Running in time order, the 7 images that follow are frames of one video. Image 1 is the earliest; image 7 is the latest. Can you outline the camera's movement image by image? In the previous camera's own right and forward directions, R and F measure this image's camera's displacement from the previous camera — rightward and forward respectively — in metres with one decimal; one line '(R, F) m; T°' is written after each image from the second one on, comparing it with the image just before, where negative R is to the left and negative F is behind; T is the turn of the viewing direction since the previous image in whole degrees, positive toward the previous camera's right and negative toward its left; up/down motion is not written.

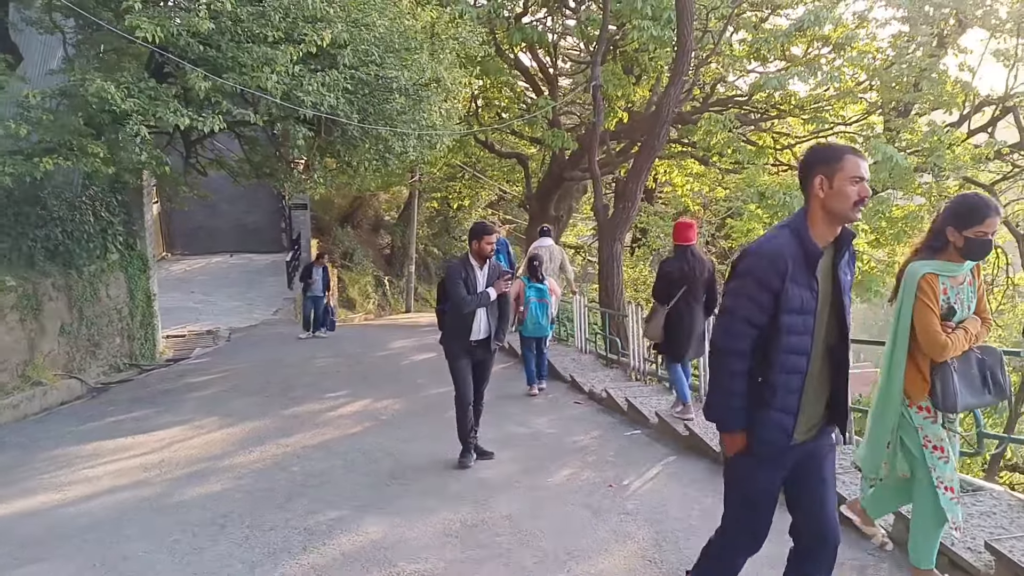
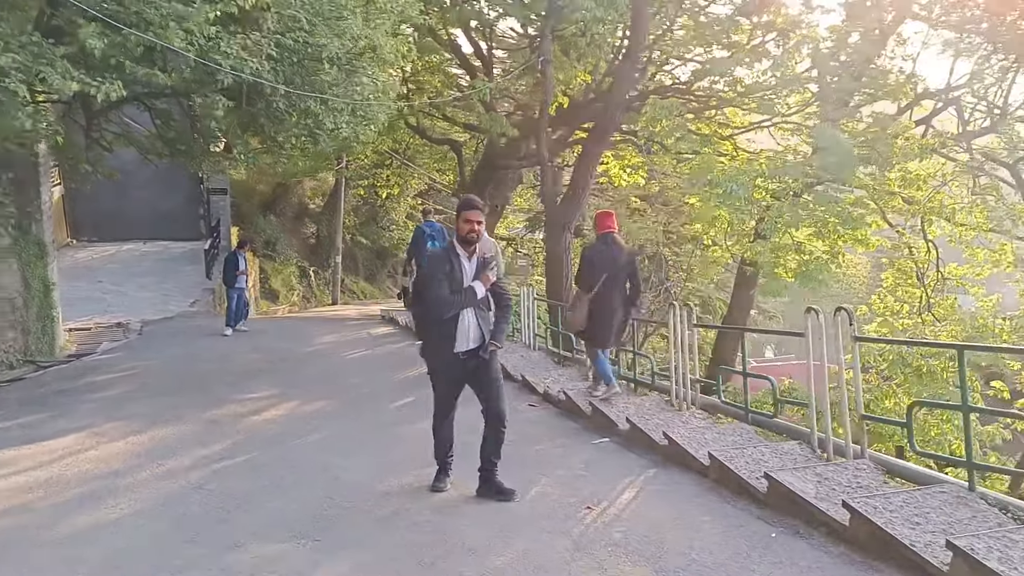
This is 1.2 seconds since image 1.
(-0.2, +0.7) m; +5°
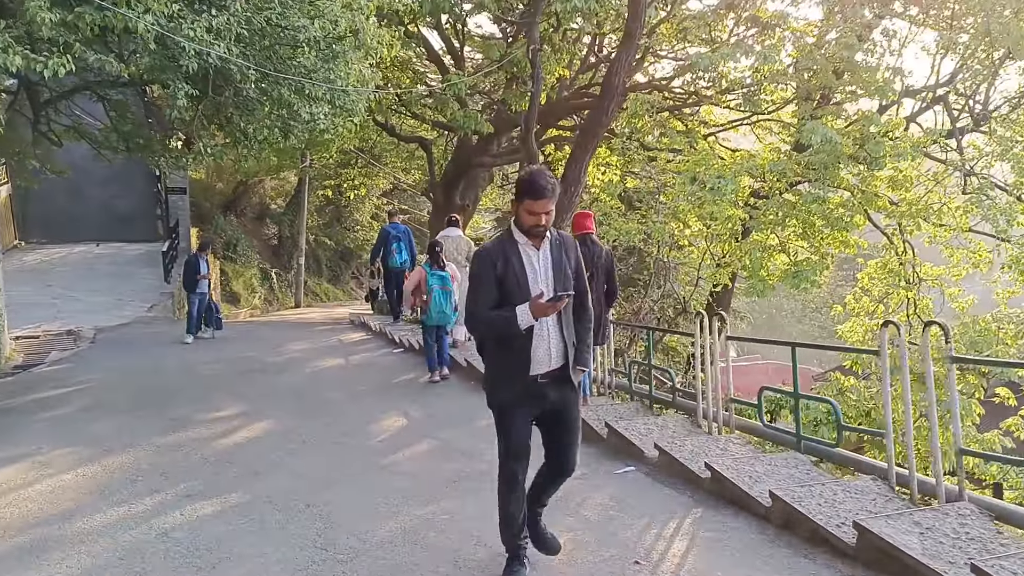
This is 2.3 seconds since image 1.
(-0.3, +0.7) m; +2°
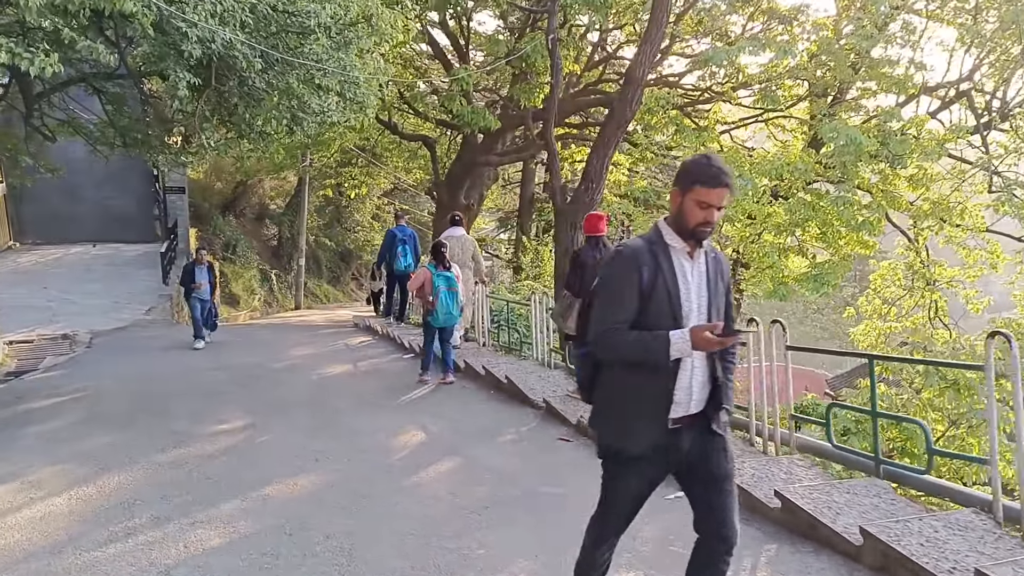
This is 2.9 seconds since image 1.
(-0.2, +0.5) m; 0°
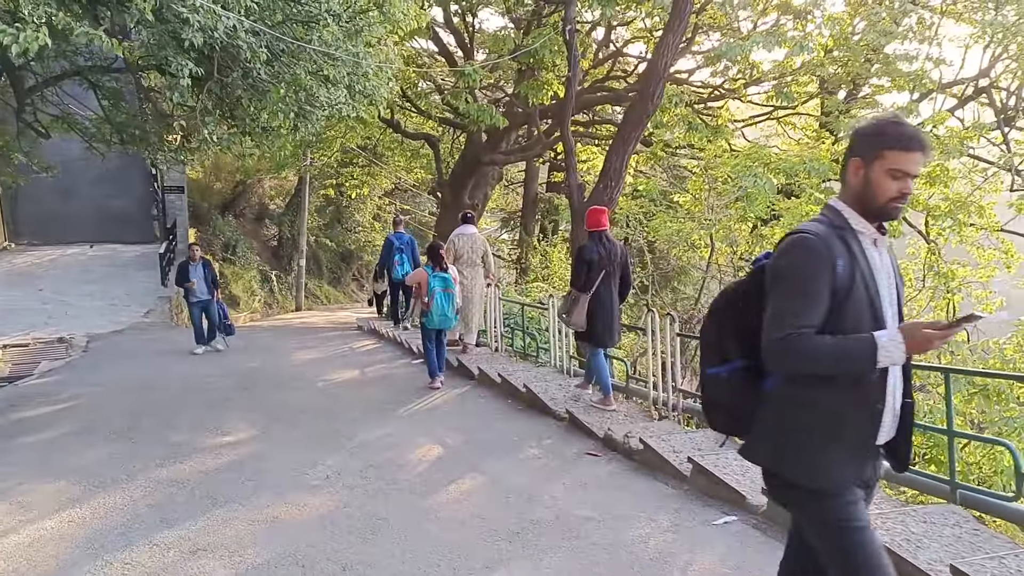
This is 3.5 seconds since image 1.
(-0.1, +0.4) m; 0°
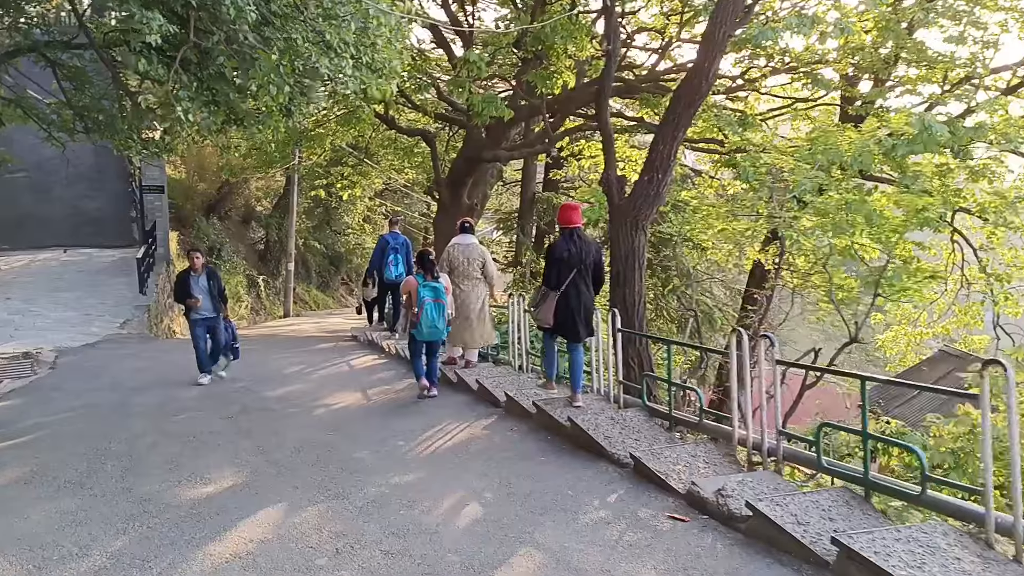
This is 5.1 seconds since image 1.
(-0.3, +1.2) m; +1°
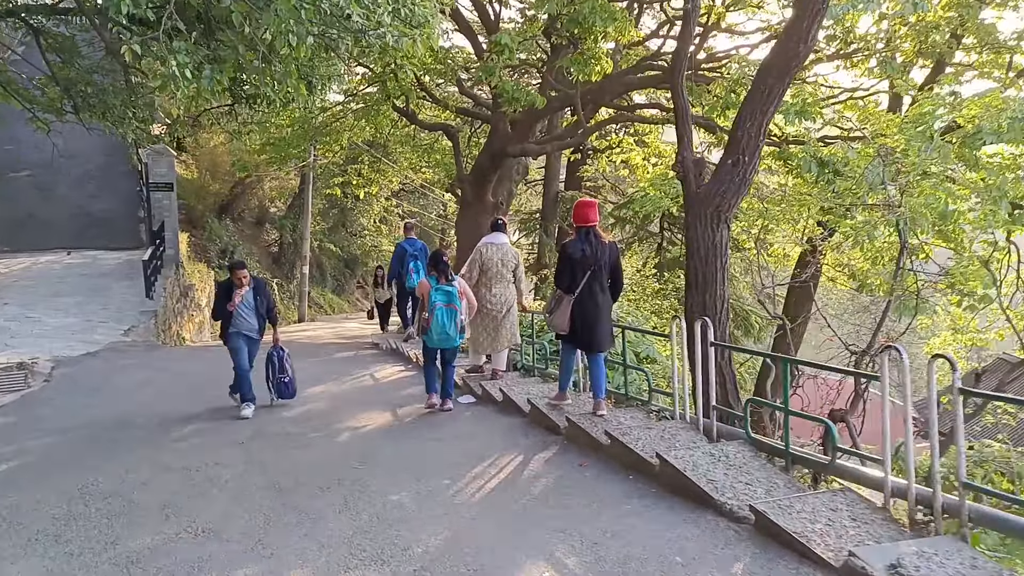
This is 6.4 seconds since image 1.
(-0.3, +1.1) m; -1°
